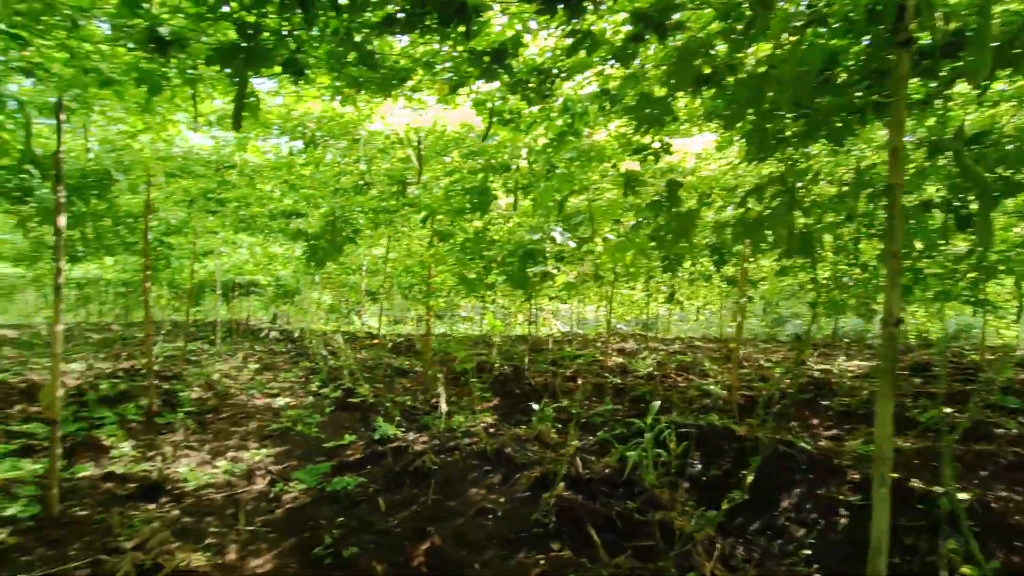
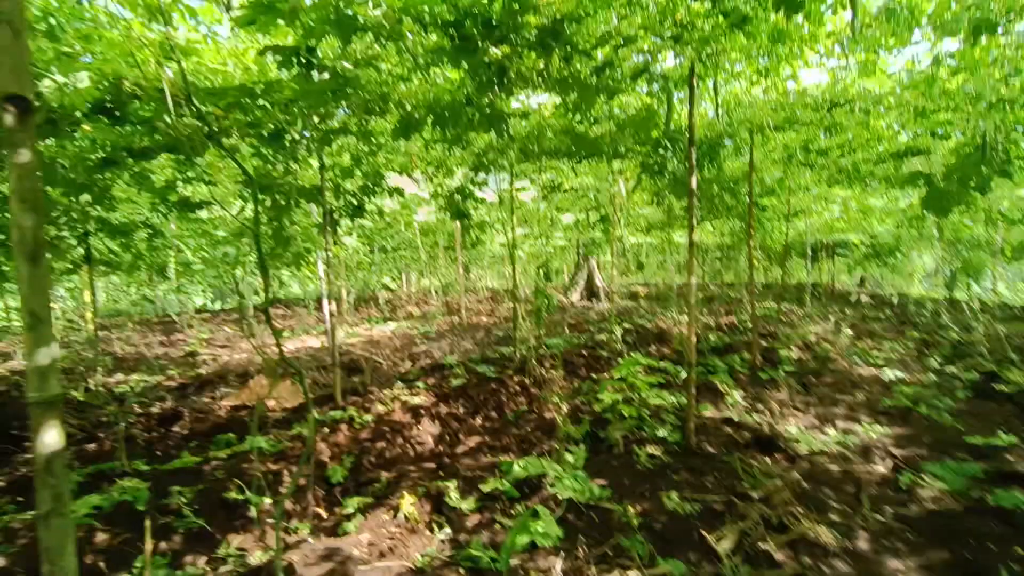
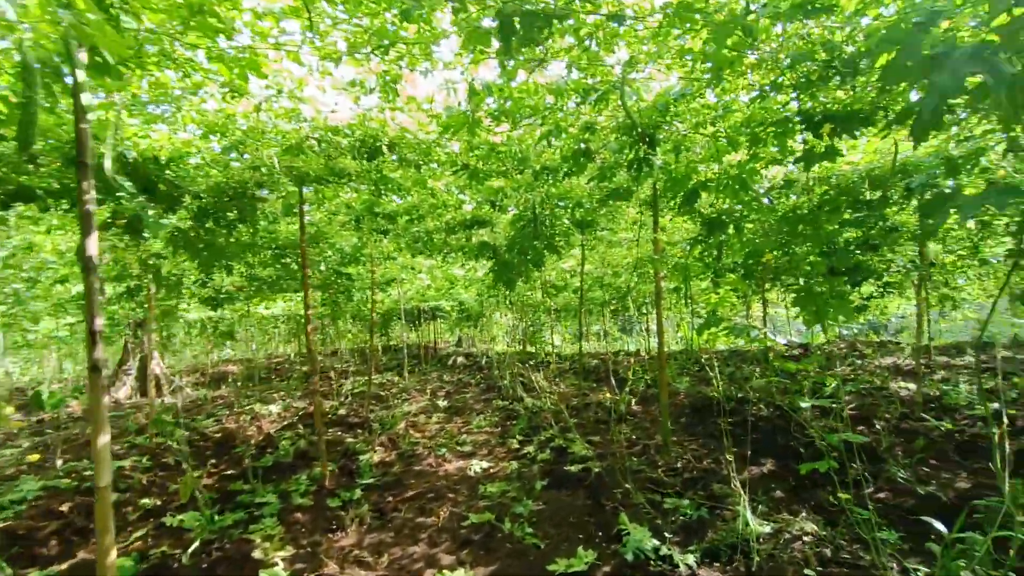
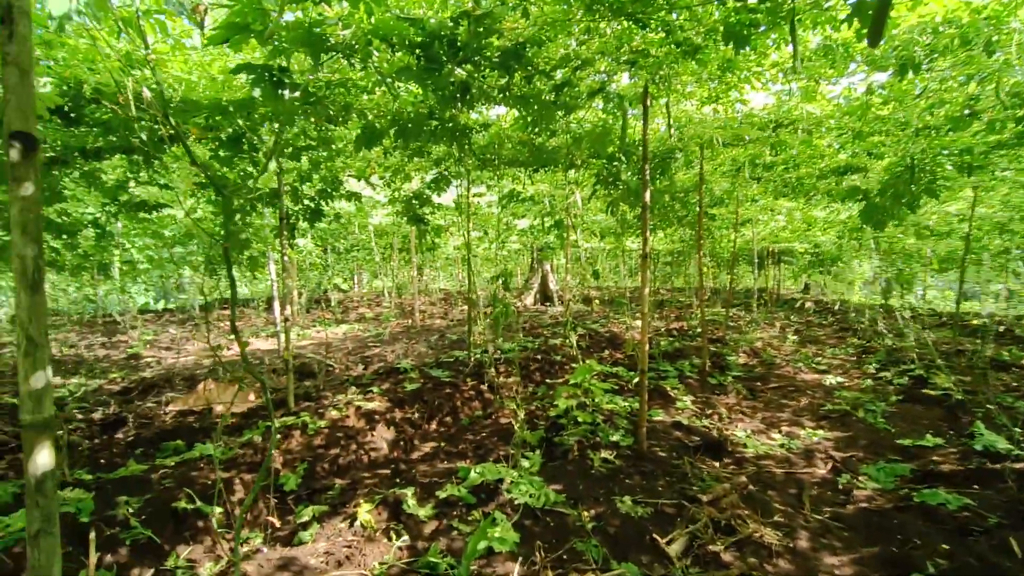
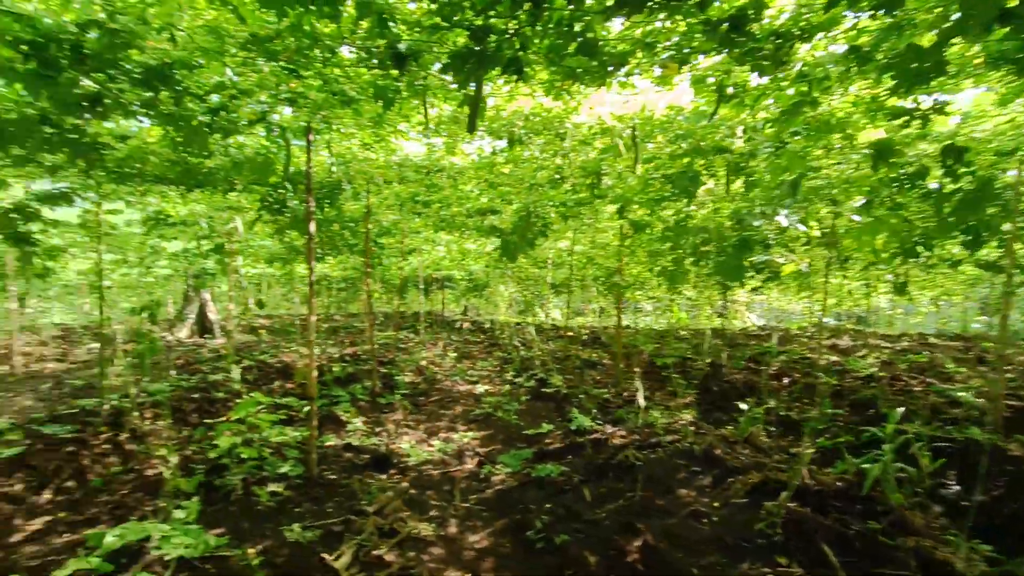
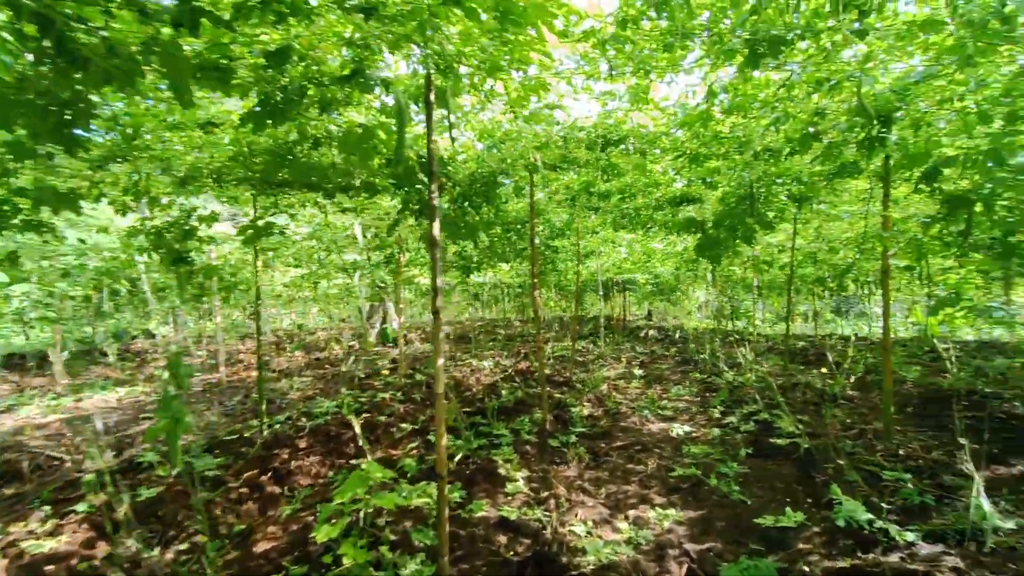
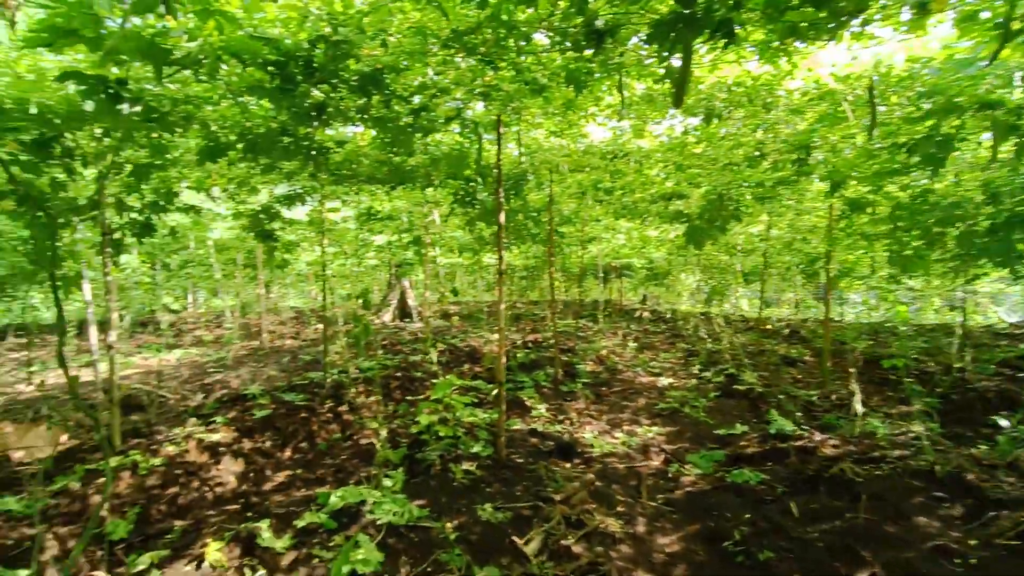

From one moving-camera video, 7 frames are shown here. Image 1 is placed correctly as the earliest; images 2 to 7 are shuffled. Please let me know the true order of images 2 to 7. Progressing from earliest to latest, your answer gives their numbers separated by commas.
5, 7, 4, 2, 6, 3
